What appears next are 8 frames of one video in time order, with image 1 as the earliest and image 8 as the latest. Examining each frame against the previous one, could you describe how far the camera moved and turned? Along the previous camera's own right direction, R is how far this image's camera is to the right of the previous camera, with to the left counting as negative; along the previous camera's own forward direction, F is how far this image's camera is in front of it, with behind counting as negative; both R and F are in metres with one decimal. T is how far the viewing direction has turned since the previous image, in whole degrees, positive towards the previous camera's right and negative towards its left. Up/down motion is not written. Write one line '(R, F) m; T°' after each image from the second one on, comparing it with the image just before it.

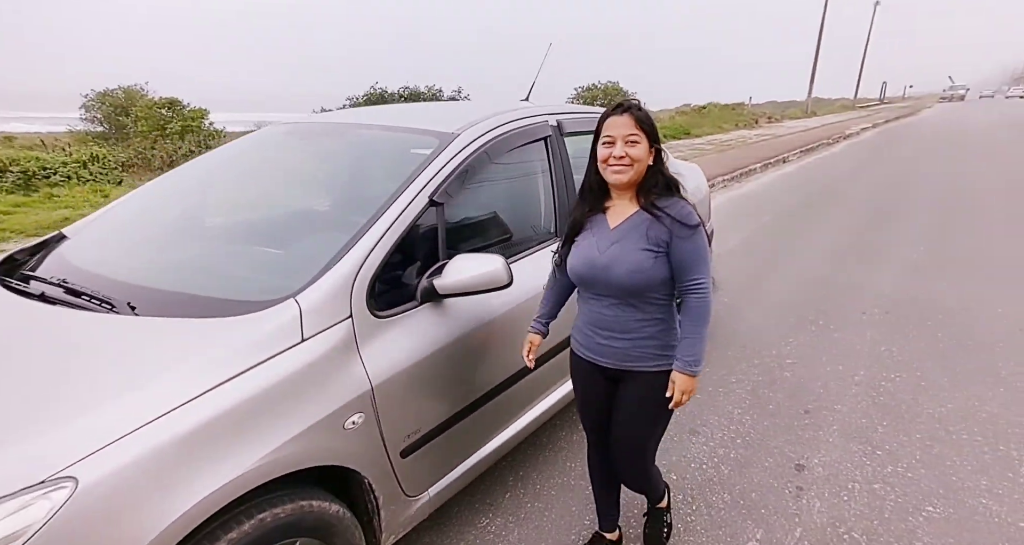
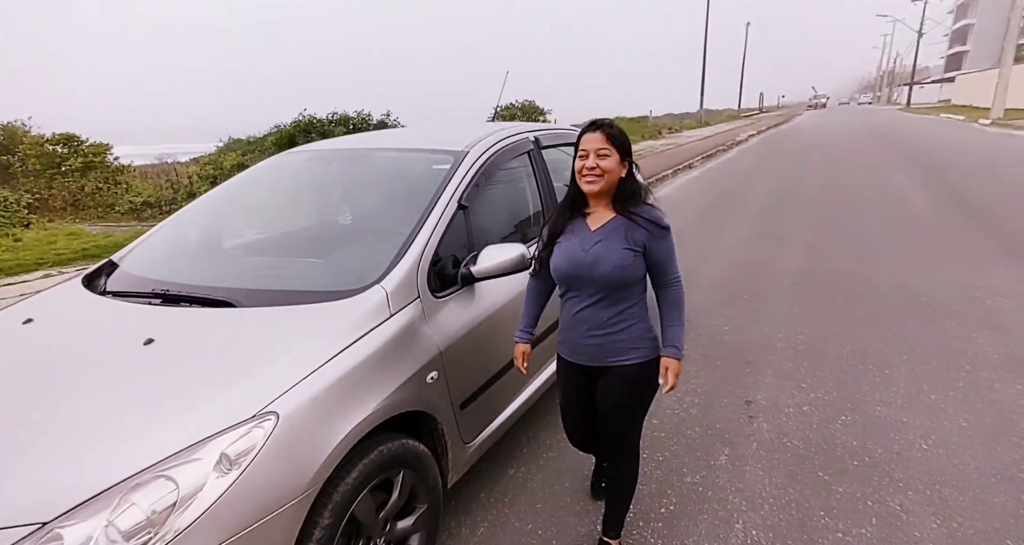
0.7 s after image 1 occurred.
(-0.4, -0.4) m; +9°
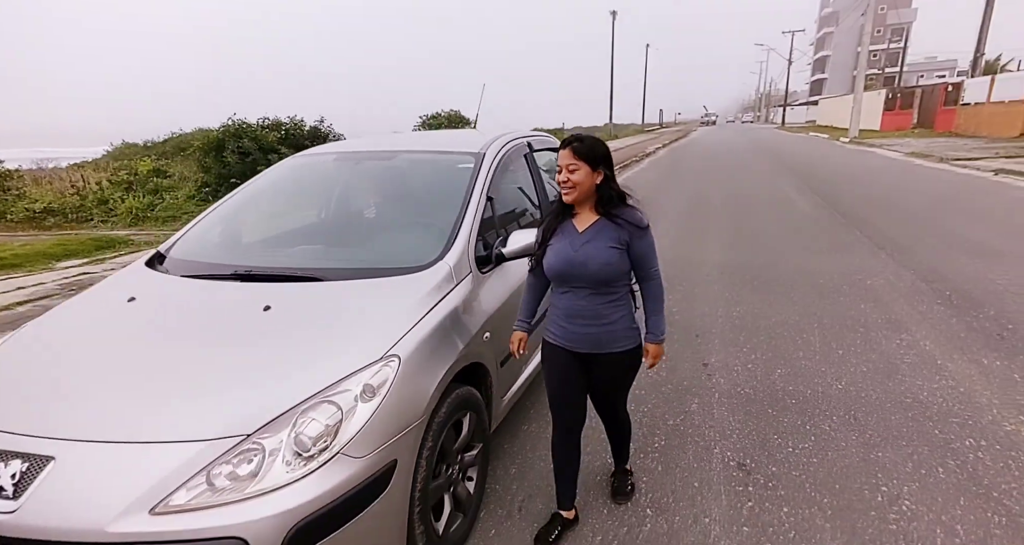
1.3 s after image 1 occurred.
(-0.5, -0.4) m; +10°
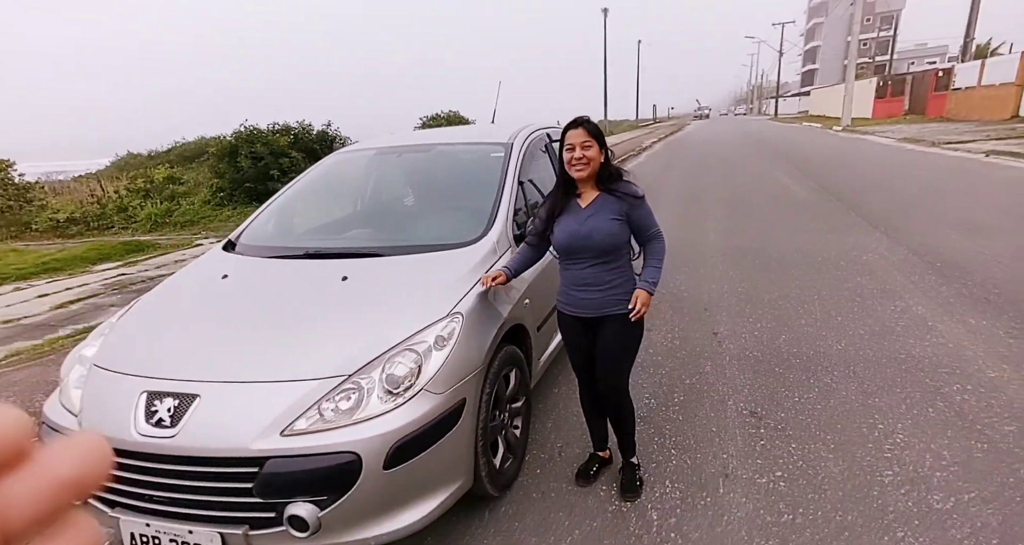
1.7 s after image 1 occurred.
(-0.2, -0.3) m; 0°
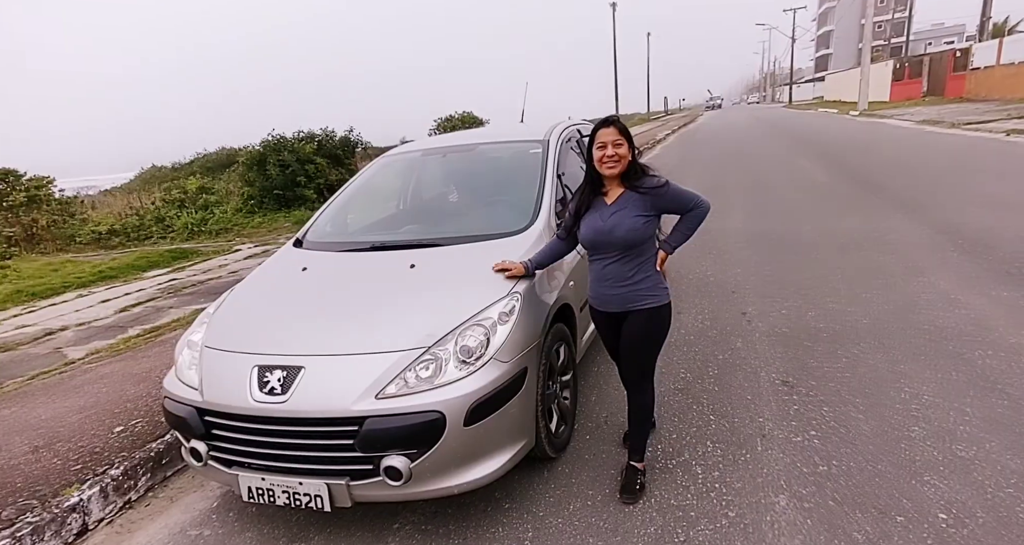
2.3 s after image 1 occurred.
(-0.2, -0.2) m; -2°
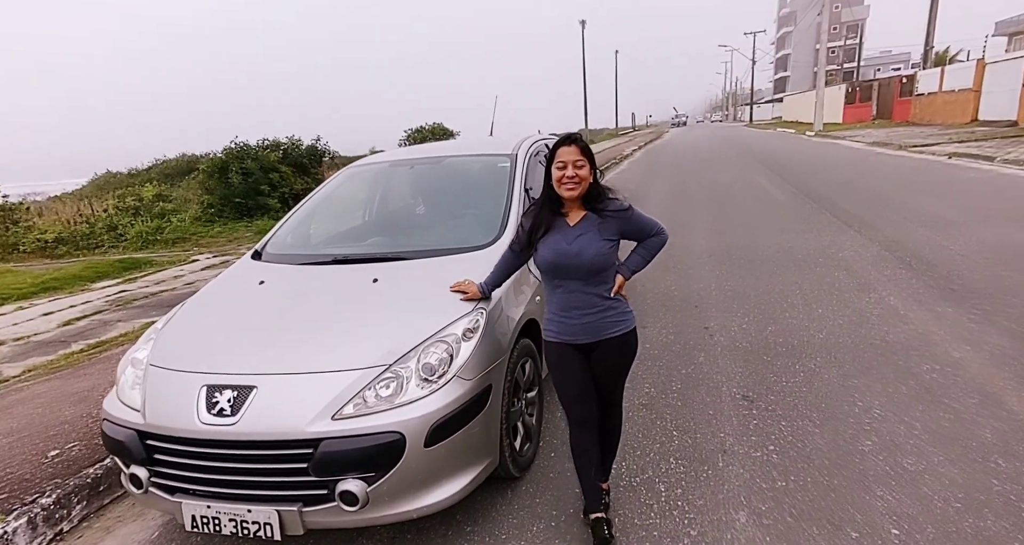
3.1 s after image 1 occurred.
(0.0, 0.0) m; +3°
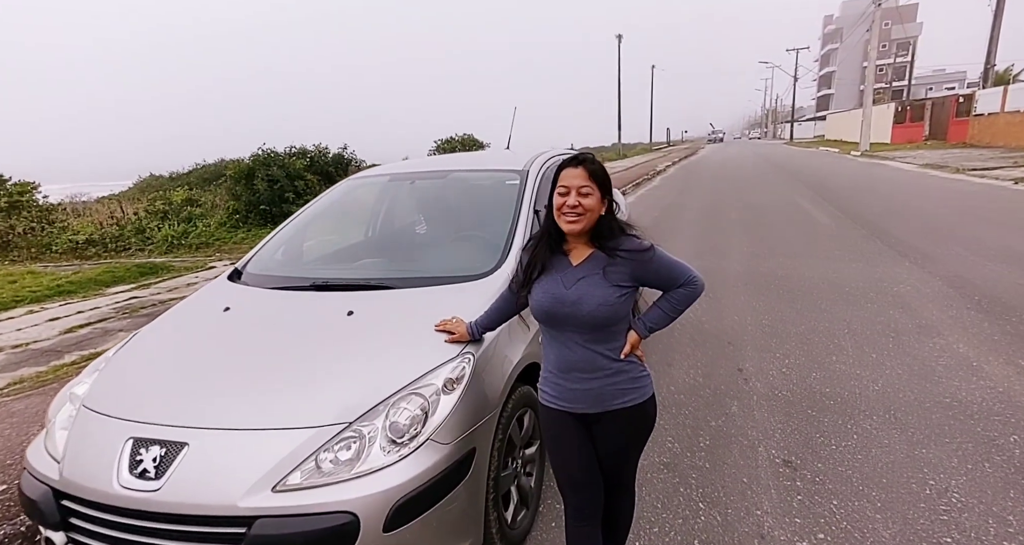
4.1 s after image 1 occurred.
(+0.1, +0.4) m; -3°
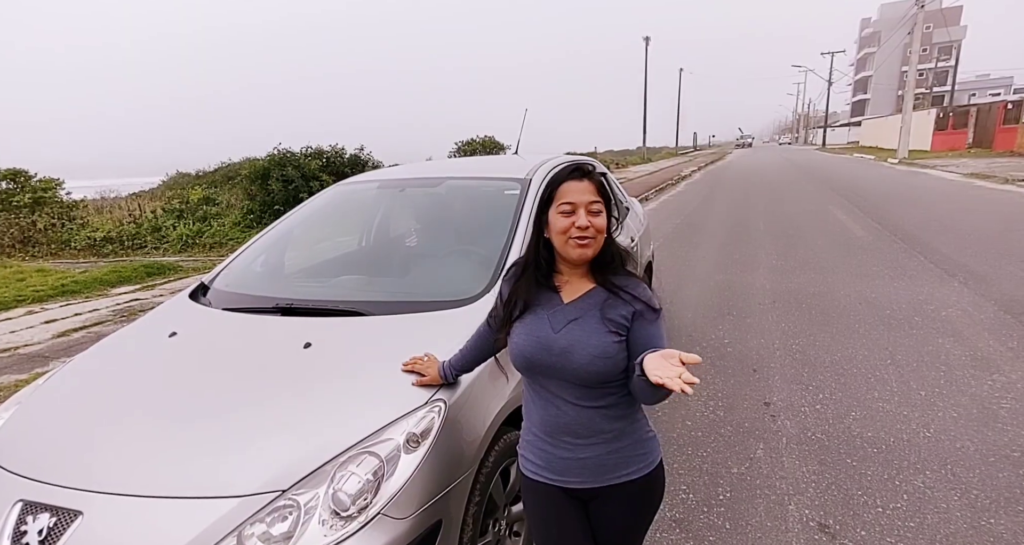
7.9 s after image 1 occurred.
(+0.1, +0.3) m; -2°
